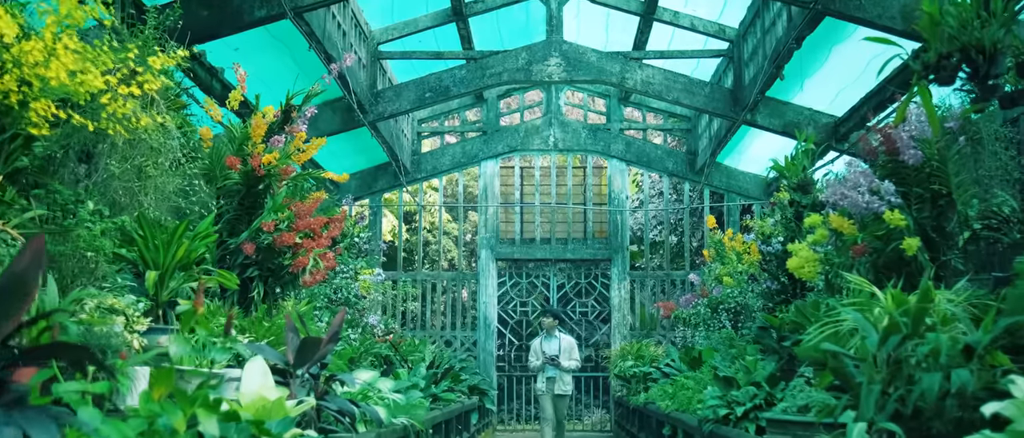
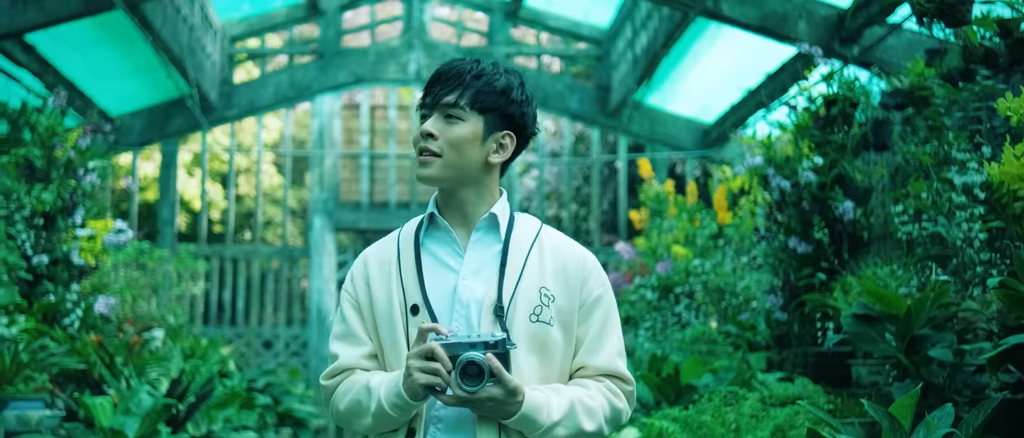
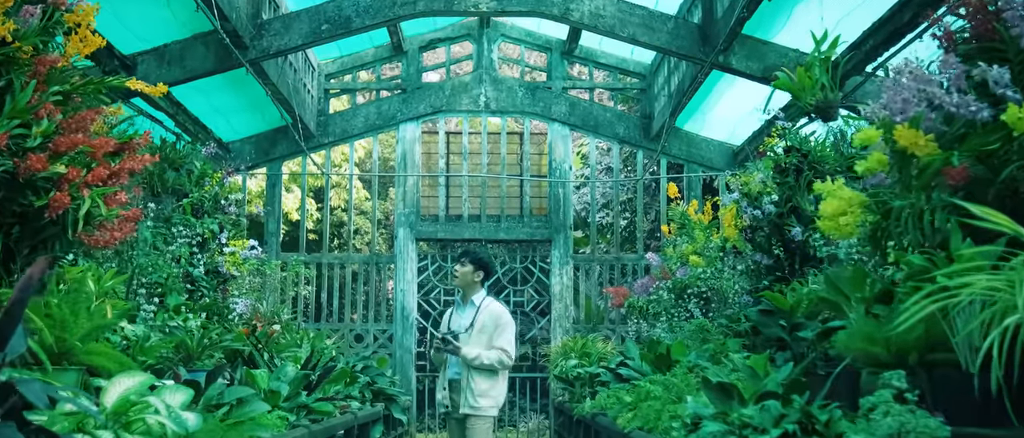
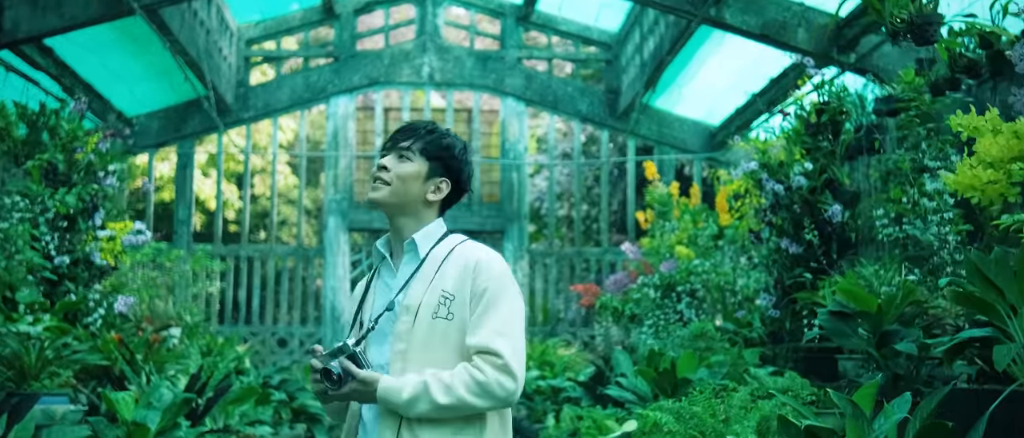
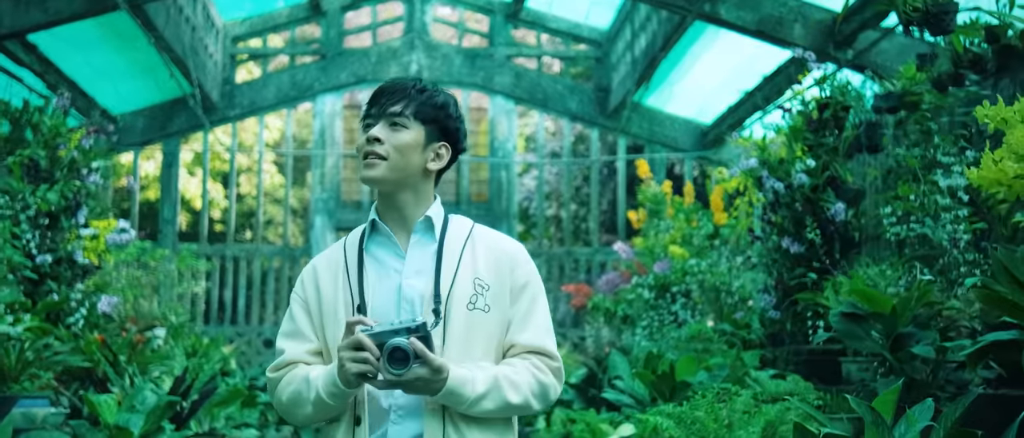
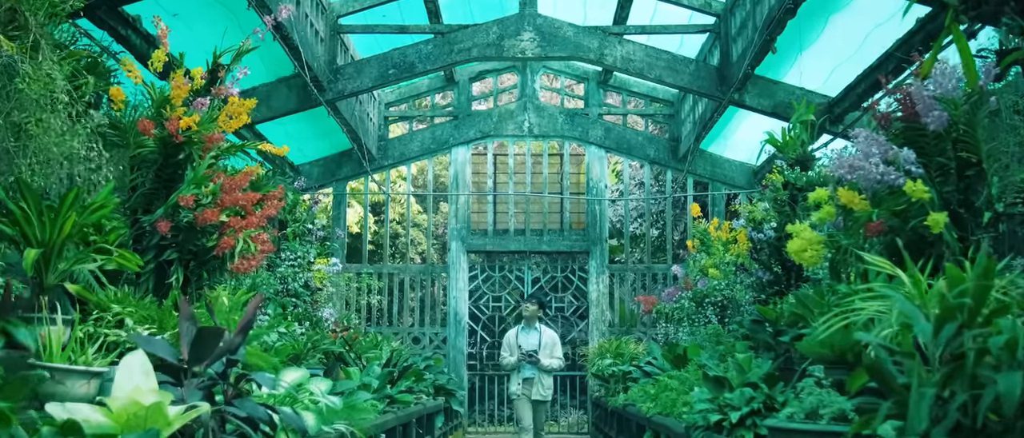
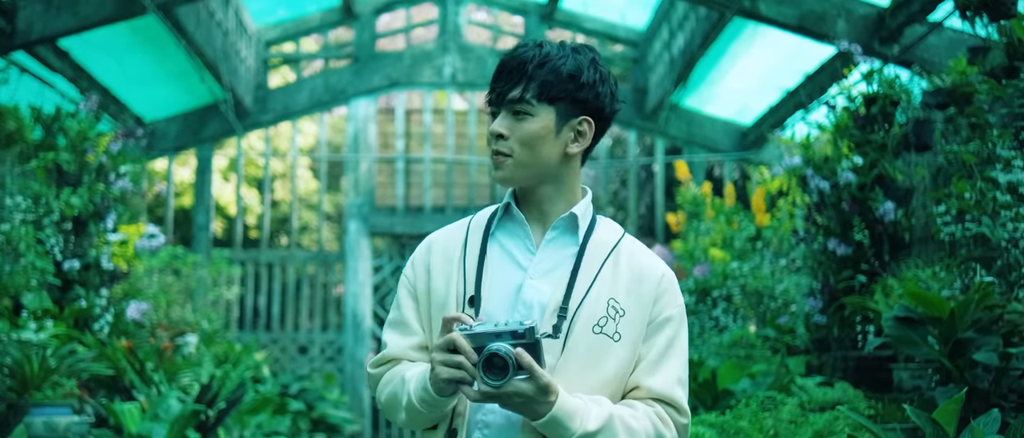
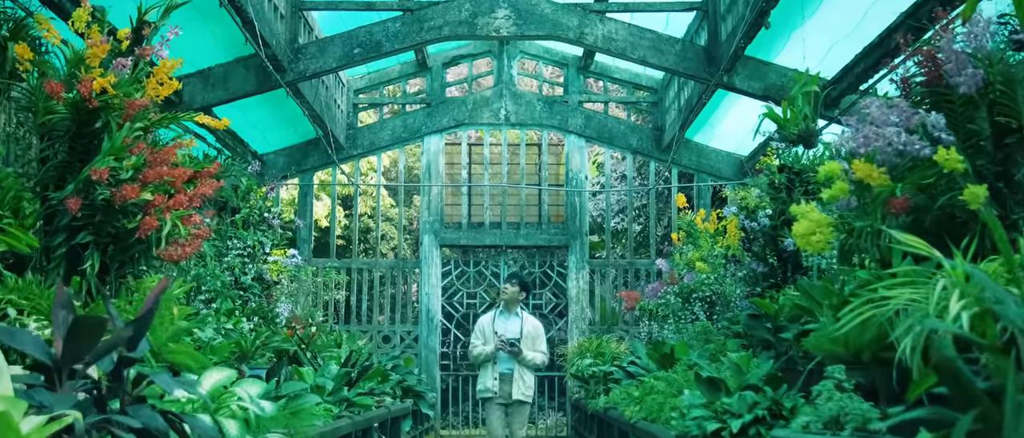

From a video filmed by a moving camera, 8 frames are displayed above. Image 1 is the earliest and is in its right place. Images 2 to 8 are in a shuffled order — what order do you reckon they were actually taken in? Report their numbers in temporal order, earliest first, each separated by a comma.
6, 8, 3, 4, 5, 2, 7
